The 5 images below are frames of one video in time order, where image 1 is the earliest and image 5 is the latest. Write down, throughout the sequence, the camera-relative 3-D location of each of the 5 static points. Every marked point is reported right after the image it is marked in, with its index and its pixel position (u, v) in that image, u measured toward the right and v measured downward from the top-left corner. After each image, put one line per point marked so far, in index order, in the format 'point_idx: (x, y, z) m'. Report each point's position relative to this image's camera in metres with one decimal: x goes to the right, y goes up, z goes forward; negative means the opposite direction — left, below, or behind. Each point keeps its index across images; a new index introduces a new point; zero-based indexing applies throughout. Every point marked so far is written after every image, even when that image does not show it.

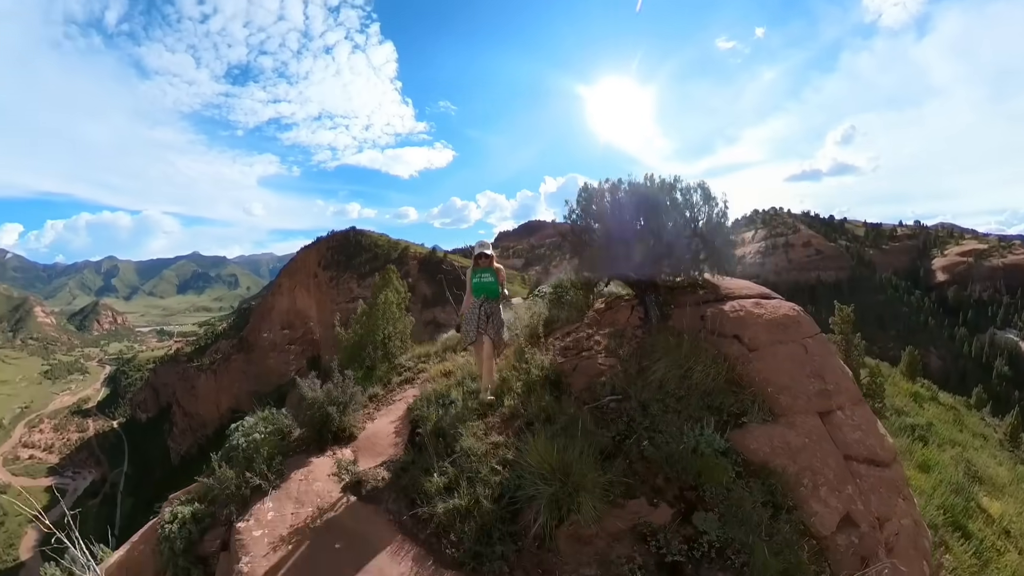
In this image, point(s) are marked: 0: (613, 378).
0: (+1.2, -1.0, +5.2) m
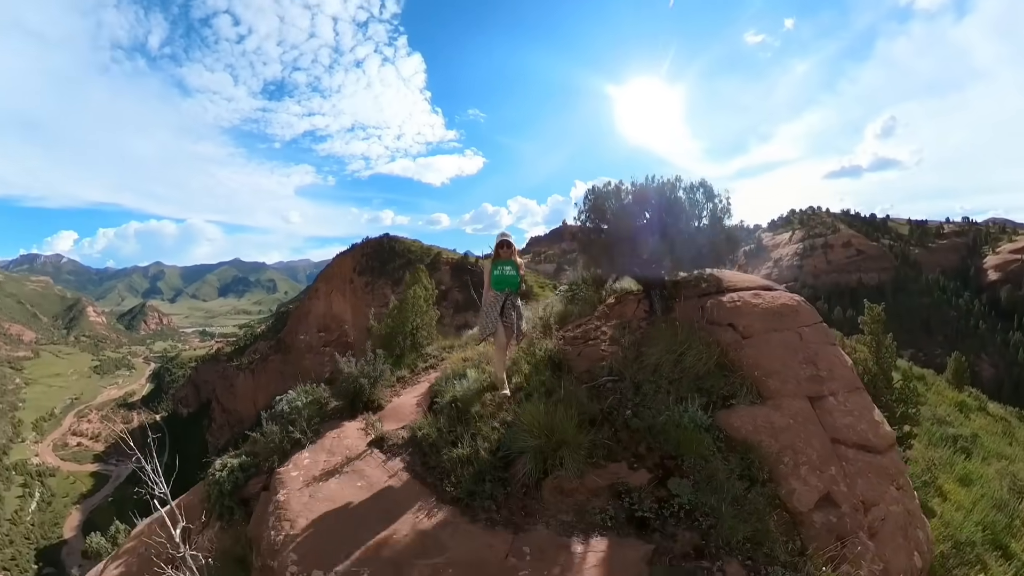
0: (+1.1, -0.8, +5.3) m
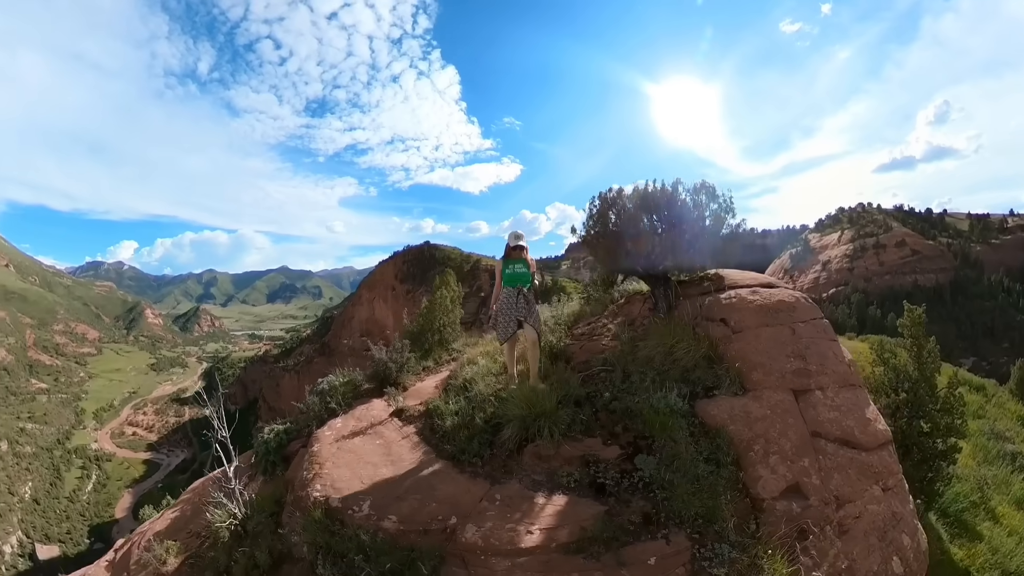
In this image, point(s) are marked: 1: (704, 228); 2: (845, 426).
0: (+1.1, -0.8, +5.4) m
1: (+2.8, +0.9, +7.2) m
2: (+2.8, -1.2, +4.2) m
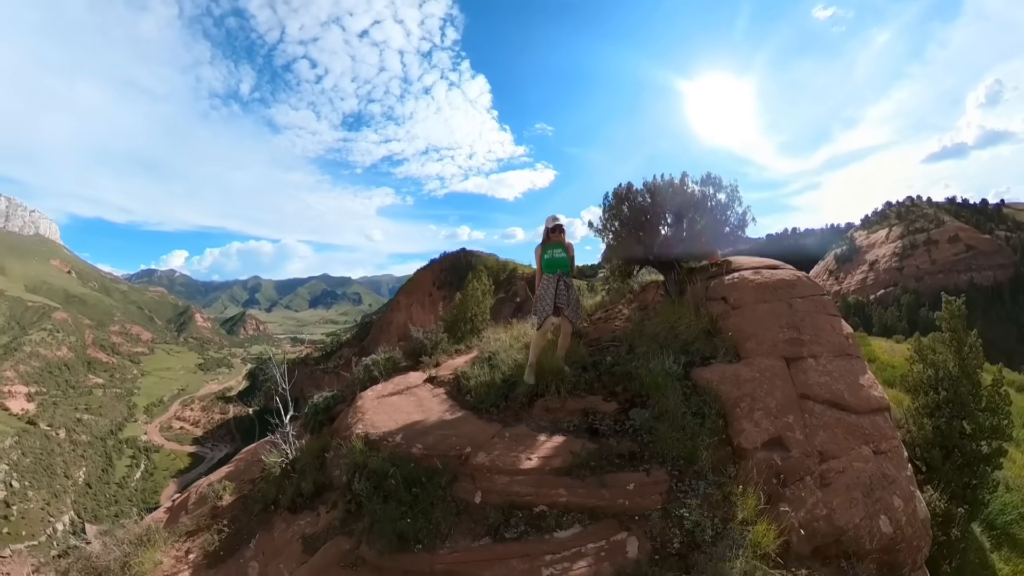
0: (+1.2, -0.5, +5.8) m
1: (+3.1, +1.2, +7.4) m
2: (+2.9, -0.9, +4.4) m
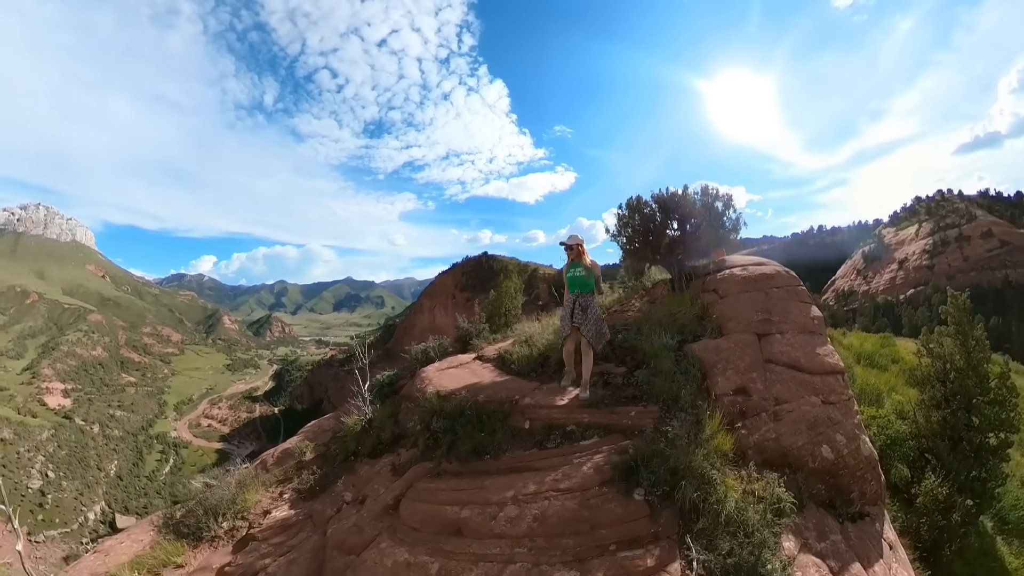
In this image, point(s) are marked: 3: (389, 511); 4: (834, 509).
0: (+1.7, -0.5, +7.2) m
1: (+3.6, +1.2, +8.7) m
2: (+3.3, -0.8, +5.7) m
3: (-1.2, -2.2, +4.8) m
4: (+3.1, -2.1, +4.7) m
